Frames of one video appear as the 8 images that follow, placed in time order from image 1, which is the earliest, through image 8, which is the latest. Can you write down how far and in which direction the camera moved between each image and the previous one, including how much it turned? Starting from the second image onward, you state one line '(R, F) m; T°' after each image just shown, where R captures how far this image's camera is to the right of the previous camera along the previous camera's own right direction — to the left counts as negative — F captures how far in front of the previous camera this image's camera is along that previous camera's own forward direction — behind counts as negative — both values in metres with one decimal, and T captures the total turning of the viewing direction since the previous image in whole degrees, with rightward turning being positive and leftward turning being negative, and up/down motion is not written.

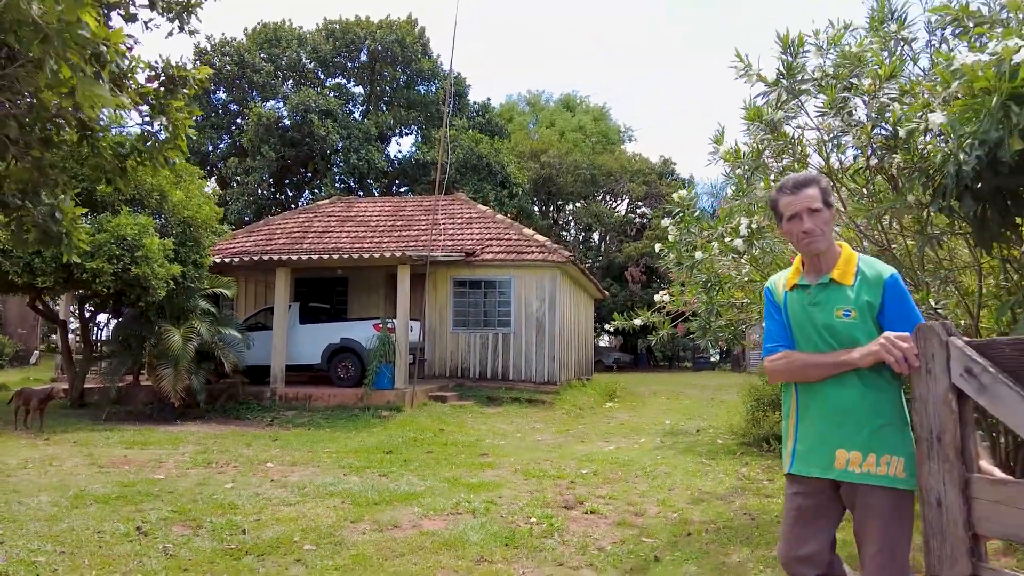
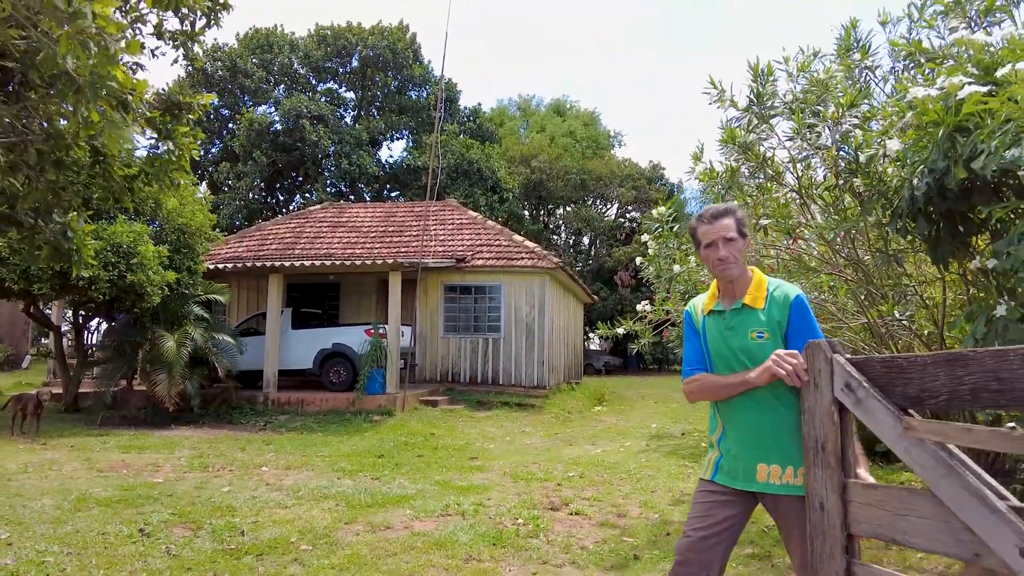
(0.0, -0.3) m; +1°
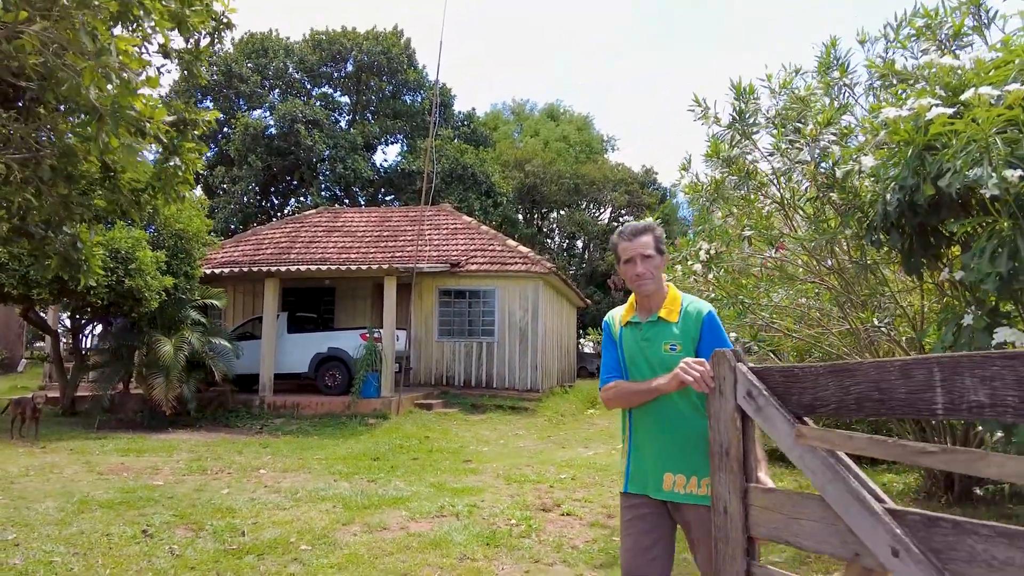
(0.0, -0.2) m; 0°
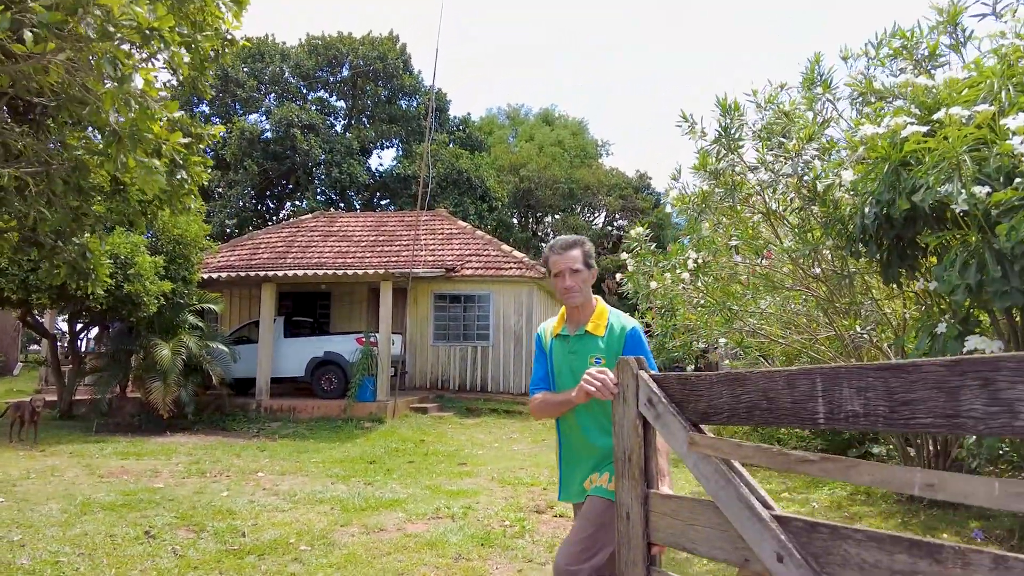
(0.0, -0.2) m; 0°
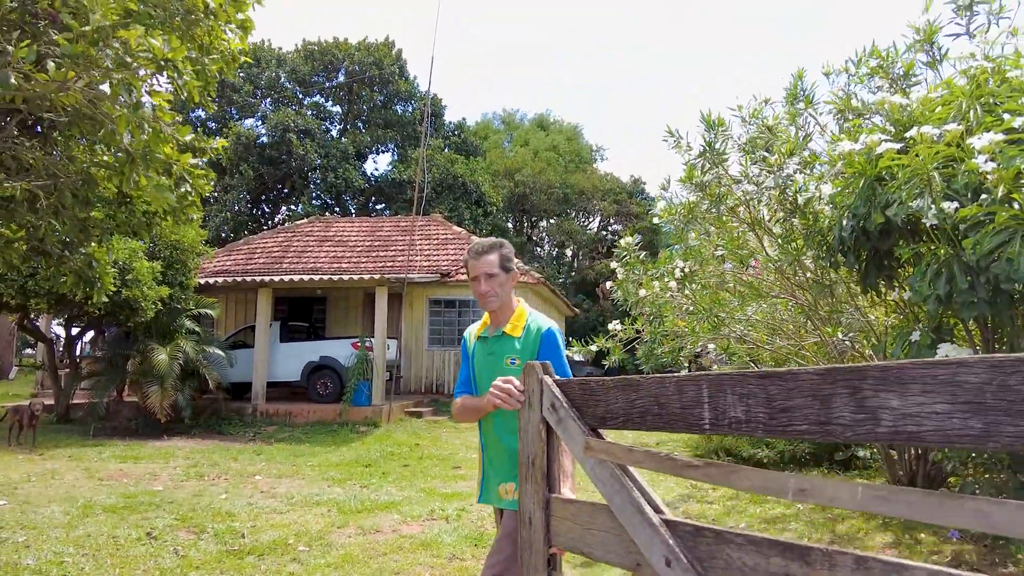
(0.0, -0.2) m; 0°
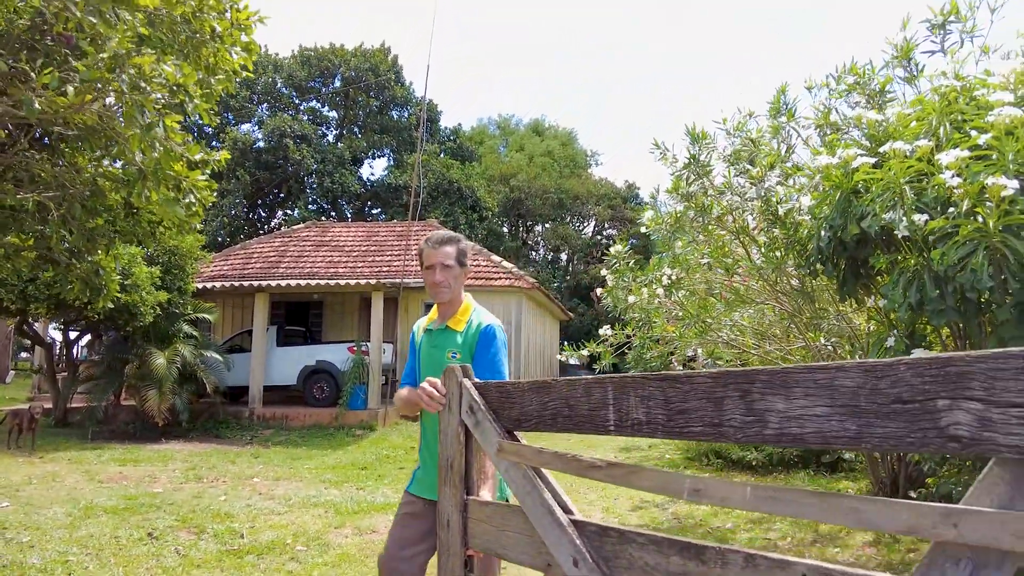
(0.0, -0.2) m; 0°
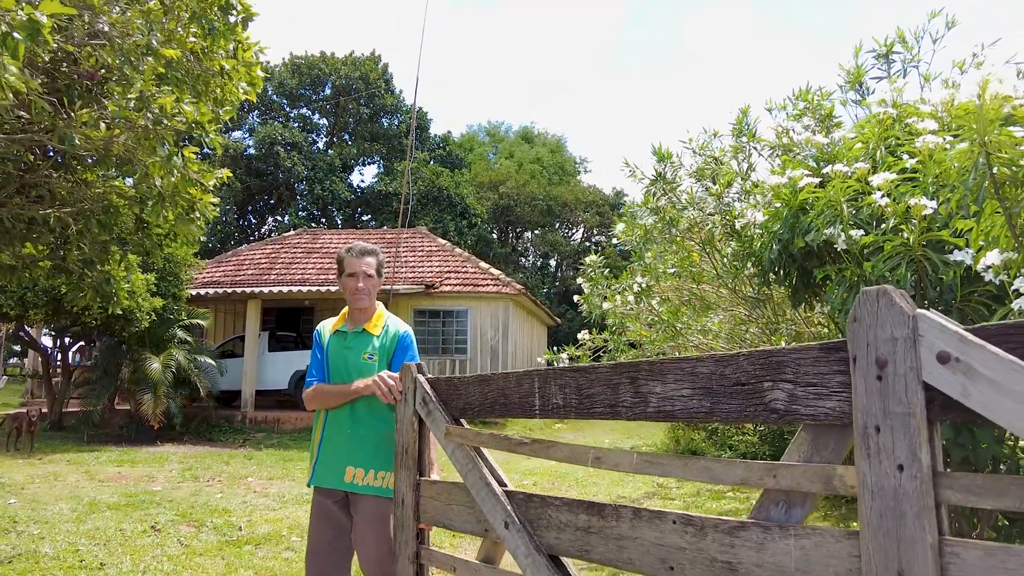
(+0.1, -0.4) m; +1°
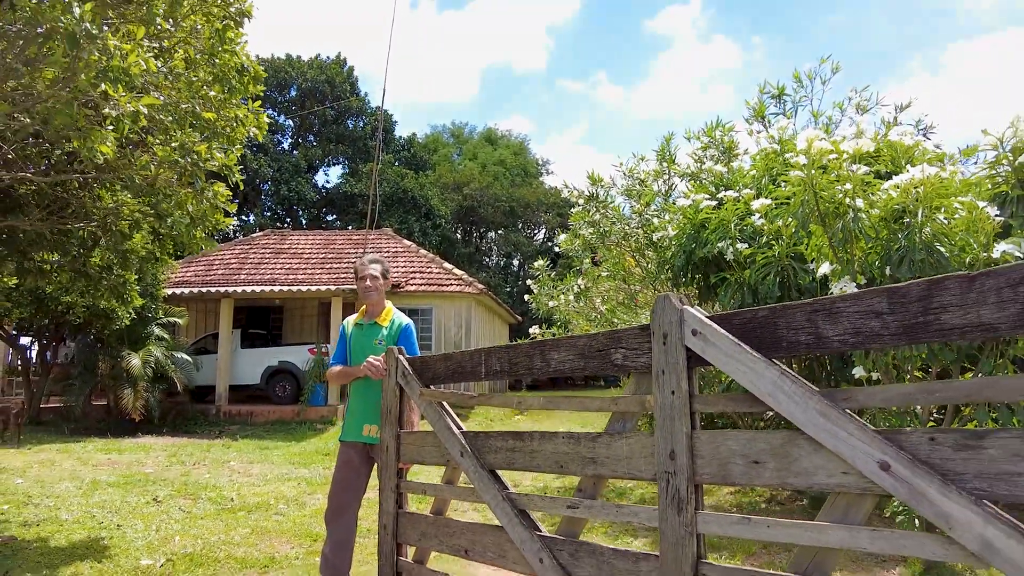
(+0.1, -1.1) m; +3°
